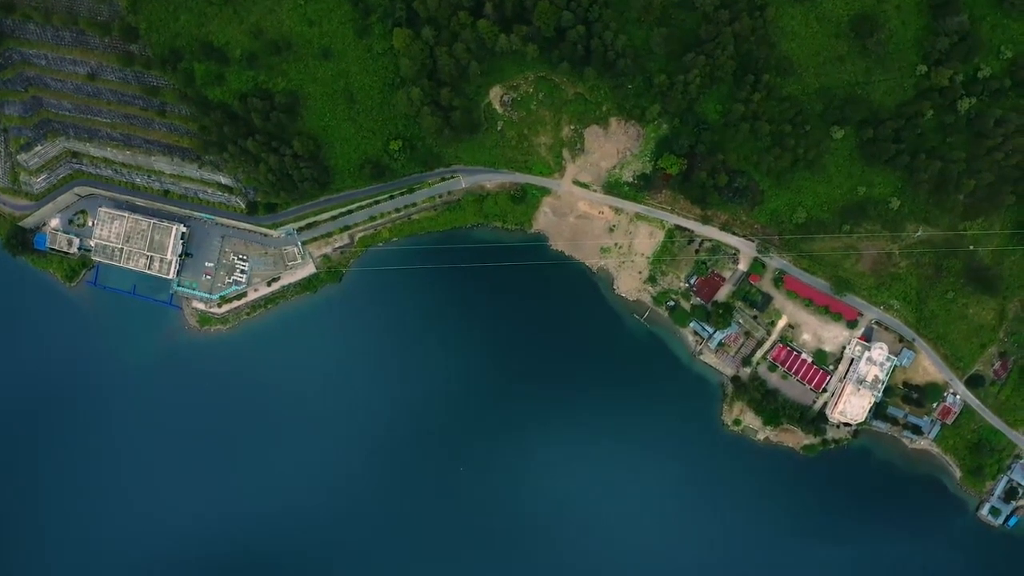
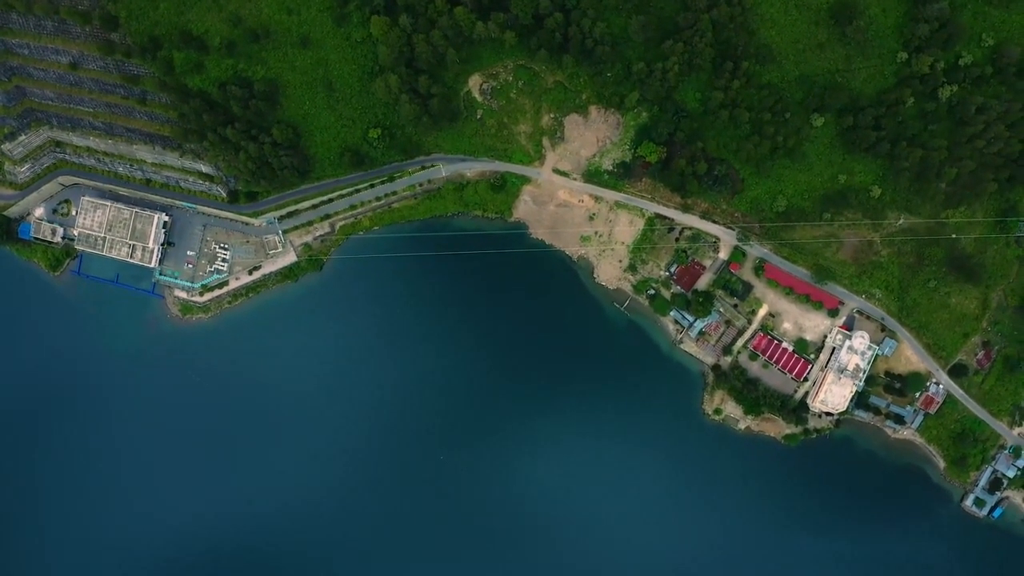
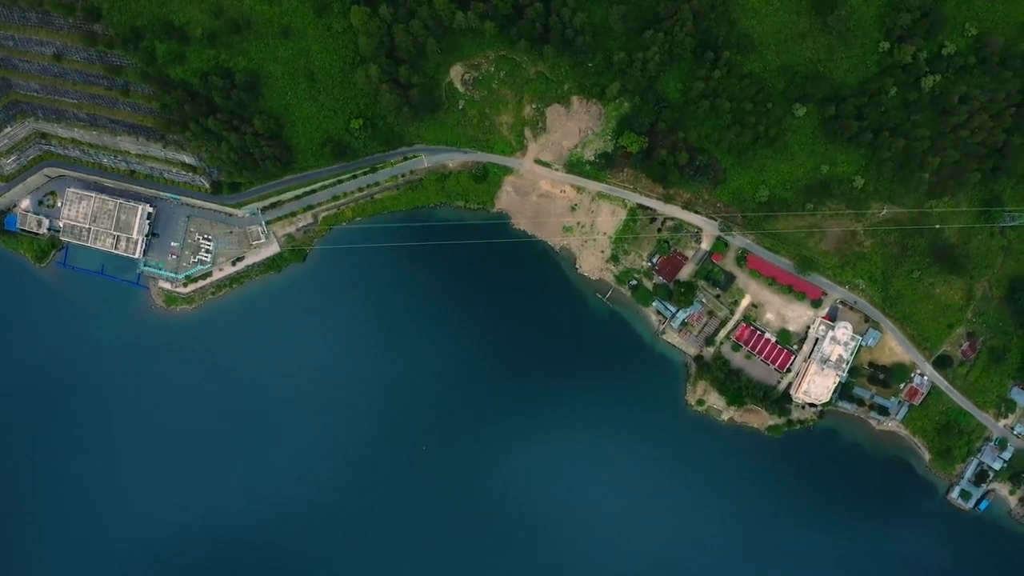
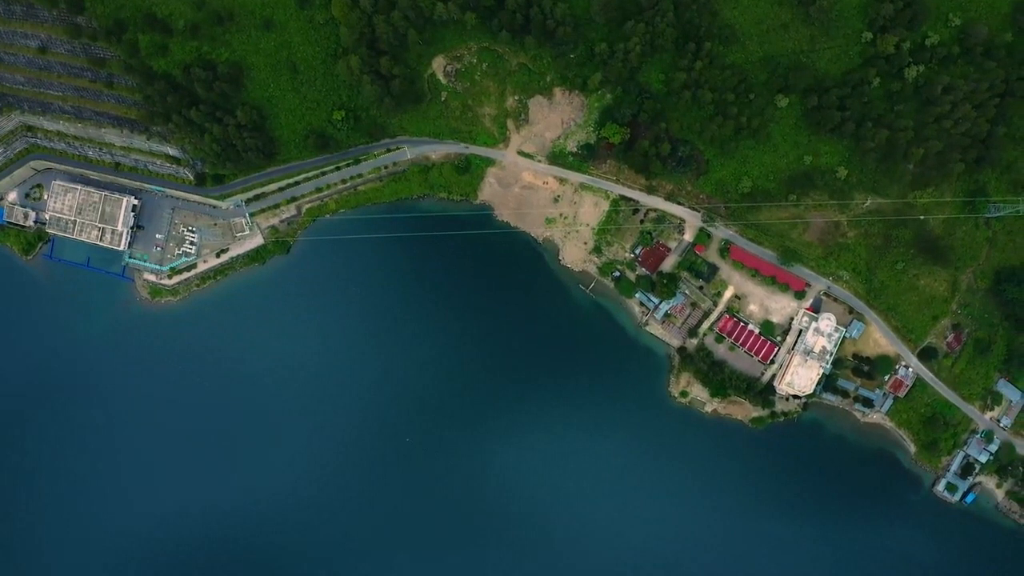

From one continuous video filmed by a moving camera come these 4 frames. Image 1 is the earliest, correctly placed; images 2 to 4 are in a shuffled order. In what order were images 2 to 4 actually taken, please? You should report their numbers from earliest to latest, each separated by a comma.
2, 3, 4
